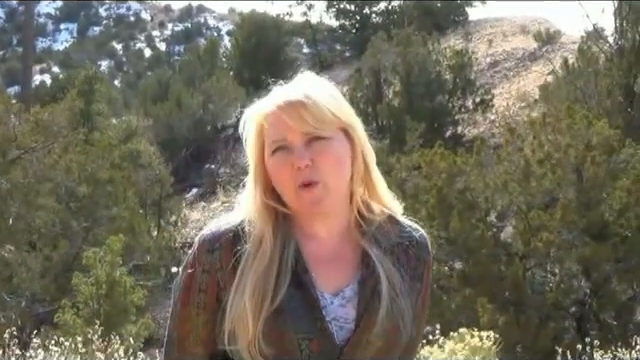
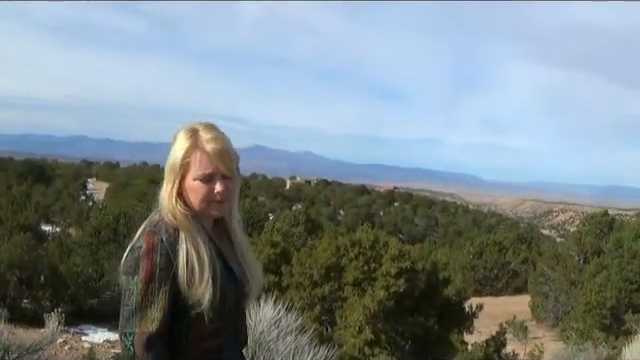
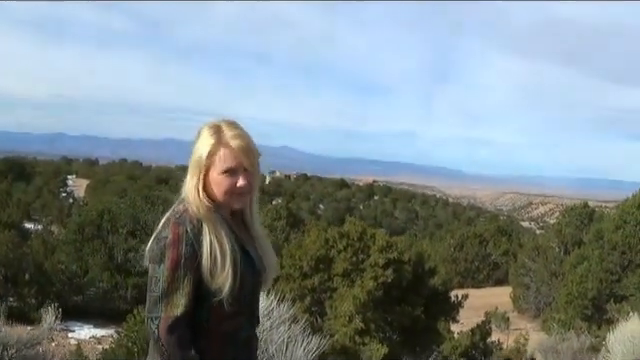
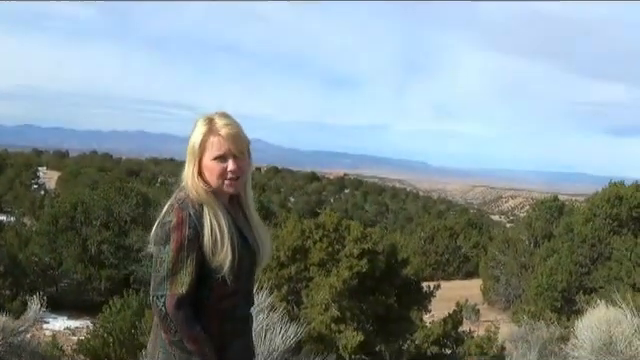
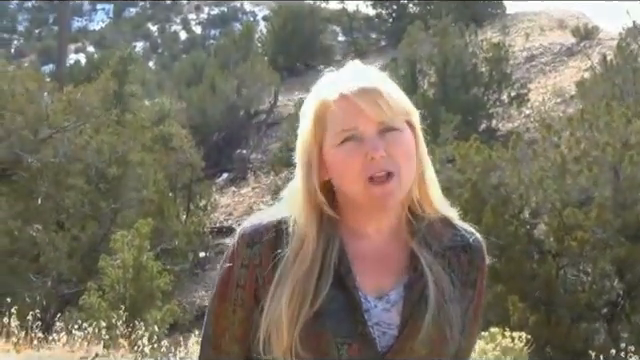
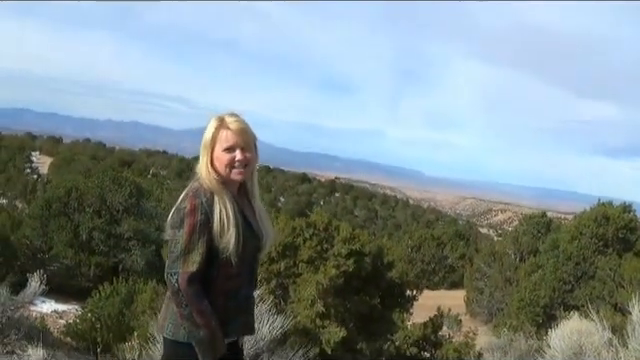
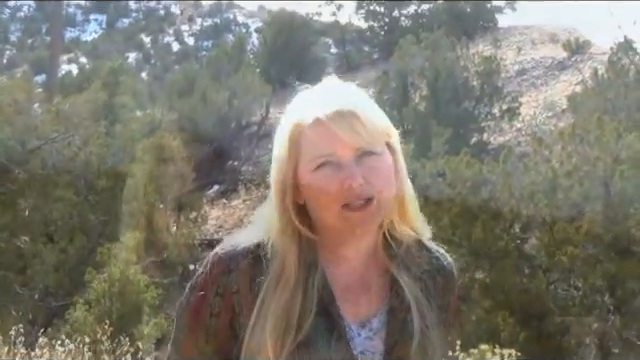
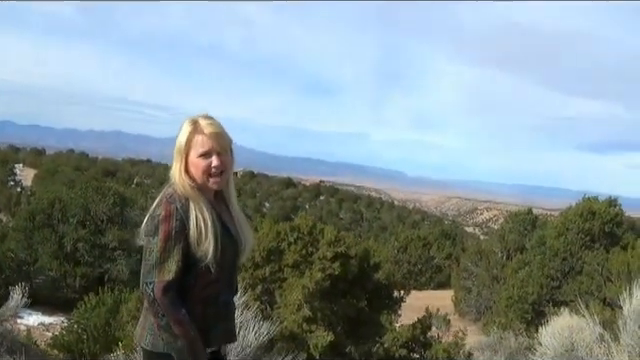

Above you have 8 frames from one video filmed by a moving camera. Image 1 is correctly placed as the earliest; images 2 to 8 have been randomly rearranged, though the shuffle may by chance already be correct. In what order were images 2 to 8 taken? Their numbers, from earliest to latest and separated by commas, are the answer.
5, 7, 2, 3, 4, 8, 6
